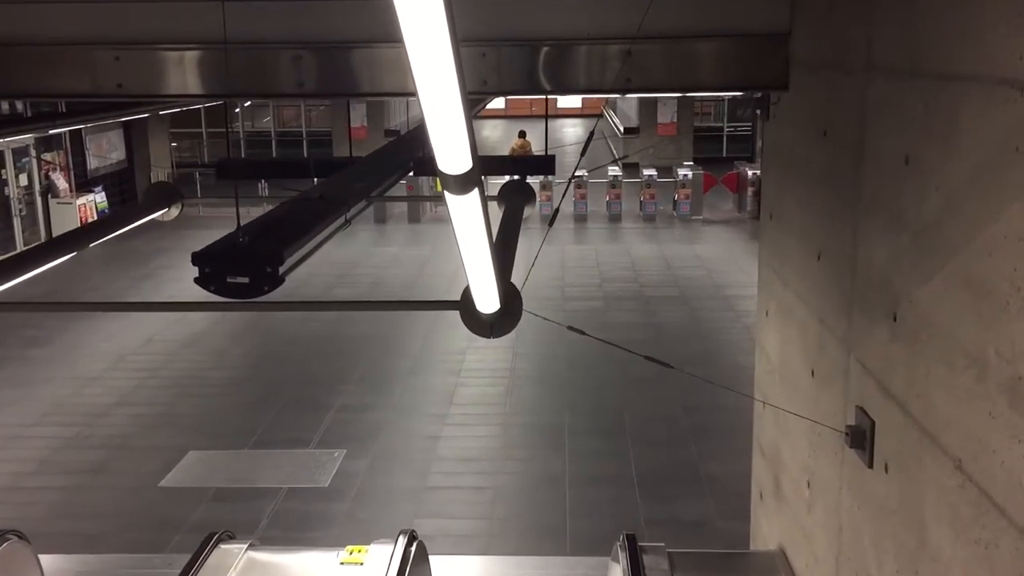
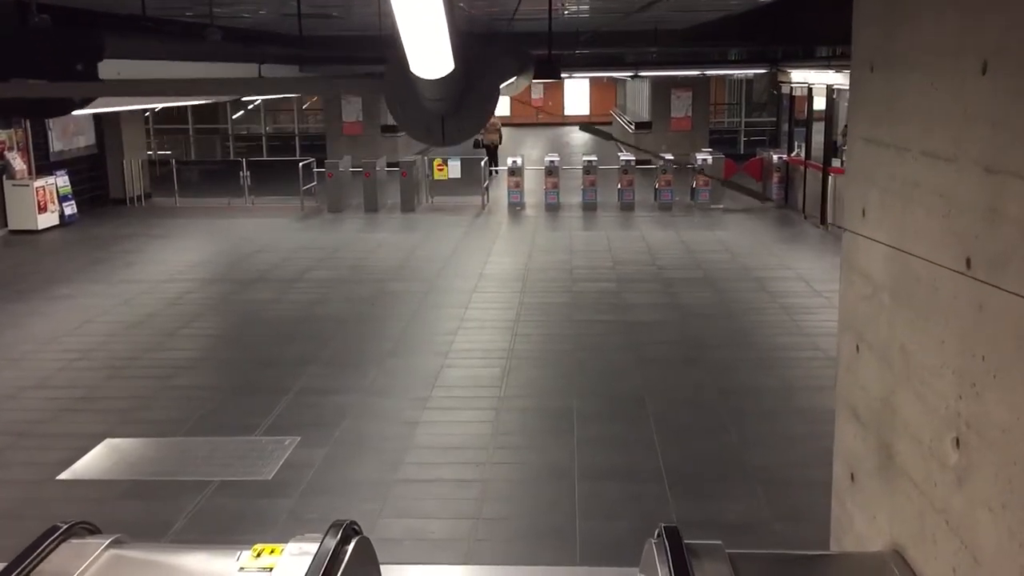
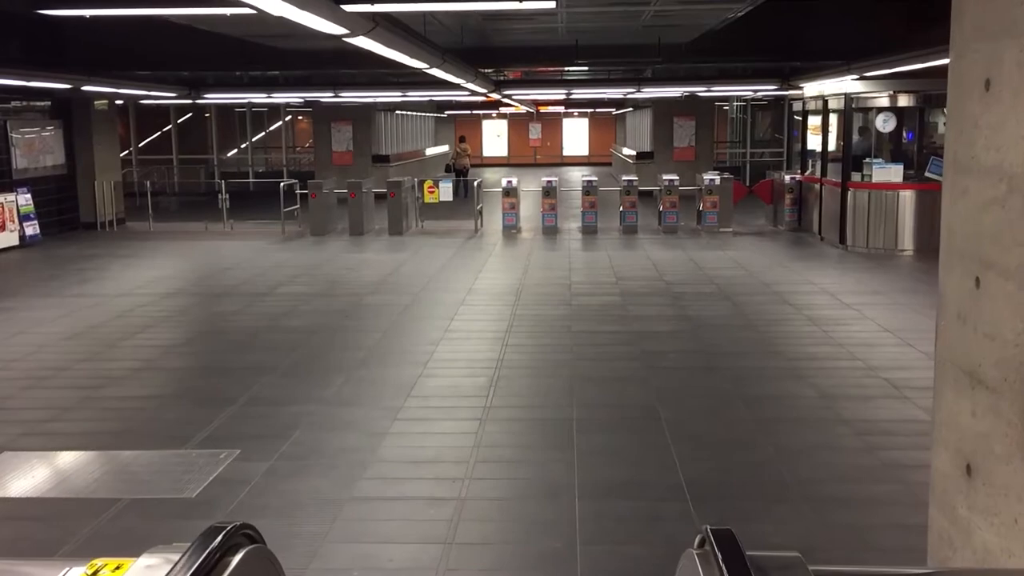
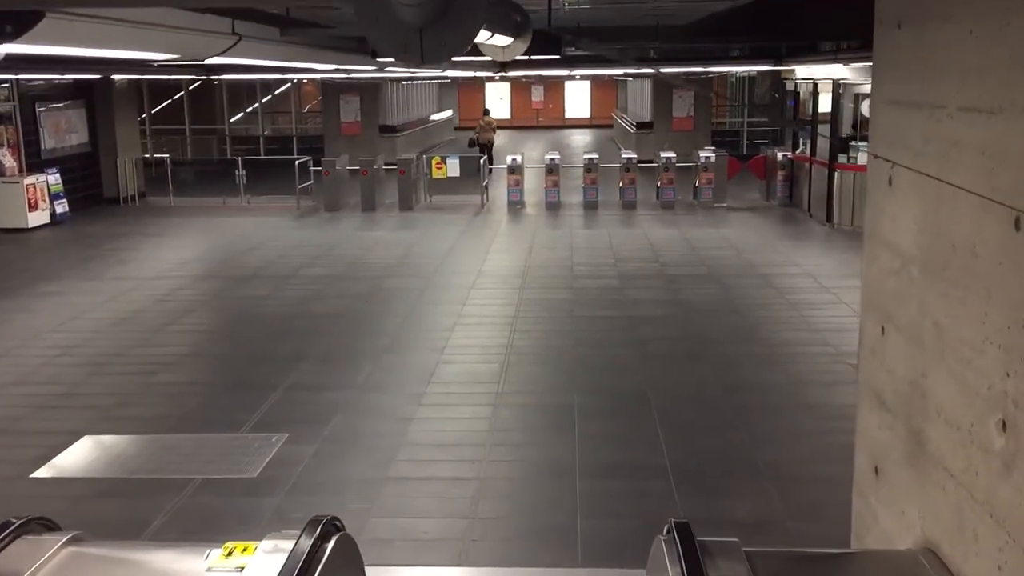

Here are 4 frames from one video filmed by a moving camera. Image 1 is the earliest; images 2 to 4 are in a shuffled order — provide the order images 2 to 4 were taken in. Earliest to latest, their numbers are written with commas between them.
2, 4, 3
